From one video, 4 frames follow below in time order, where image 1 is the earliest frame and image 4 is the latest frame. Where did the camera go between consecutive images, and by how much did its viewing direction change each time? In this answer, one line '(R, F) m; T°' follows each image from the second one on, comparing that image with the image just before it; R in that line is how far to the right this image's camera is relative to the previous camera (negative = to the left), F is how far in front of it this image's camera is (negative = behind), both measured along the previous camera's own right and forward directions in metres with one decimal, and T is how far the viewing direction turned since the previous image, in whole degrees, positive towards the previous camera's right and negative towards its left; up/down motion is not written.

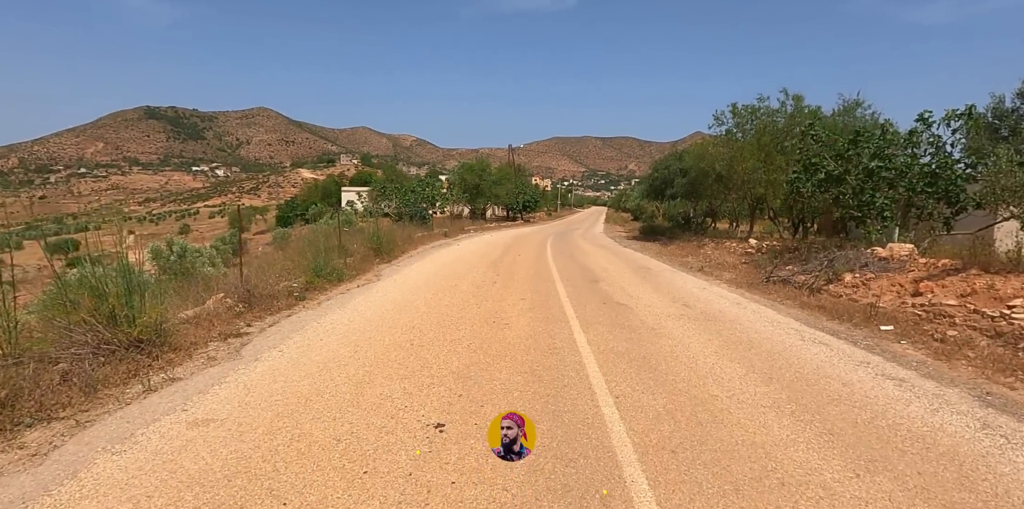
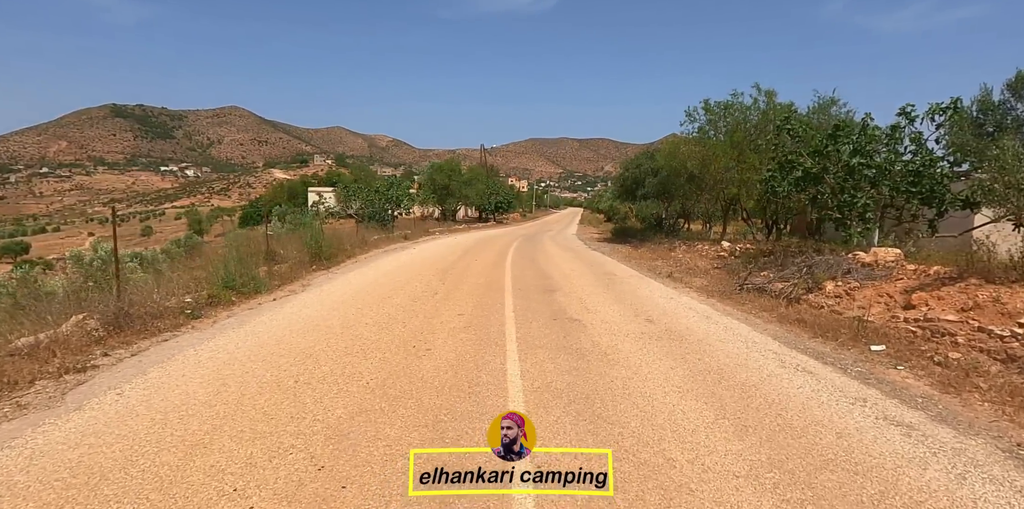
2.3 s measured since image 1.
(+0.6, +1.4) m; +2°
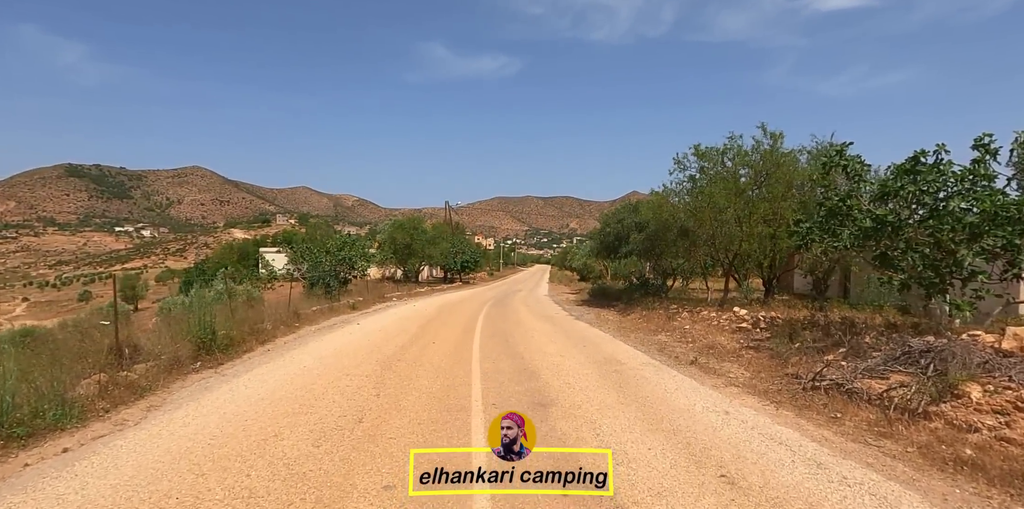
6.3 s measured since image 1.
(0.0, +3.7) m; +3°
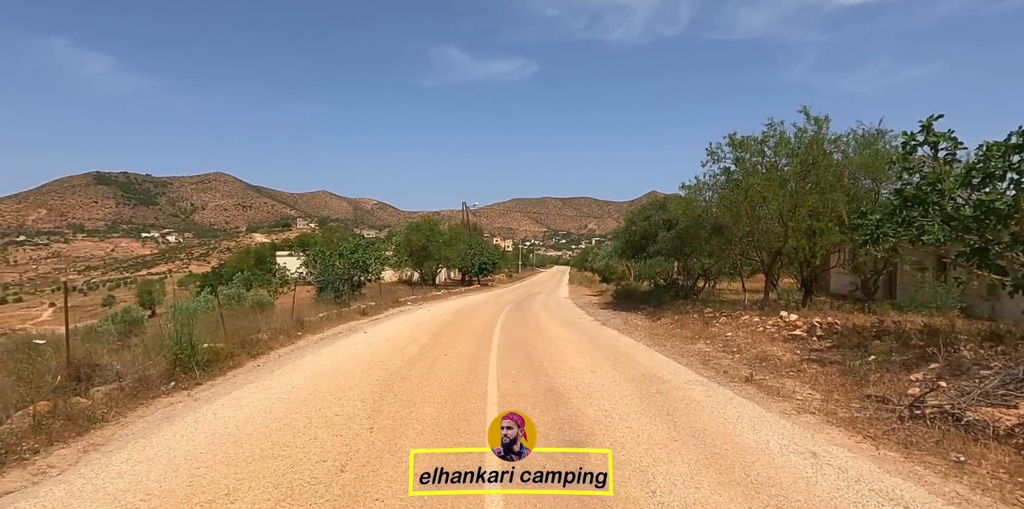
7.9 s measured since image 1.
(0.0, +1.5) m; -2°
